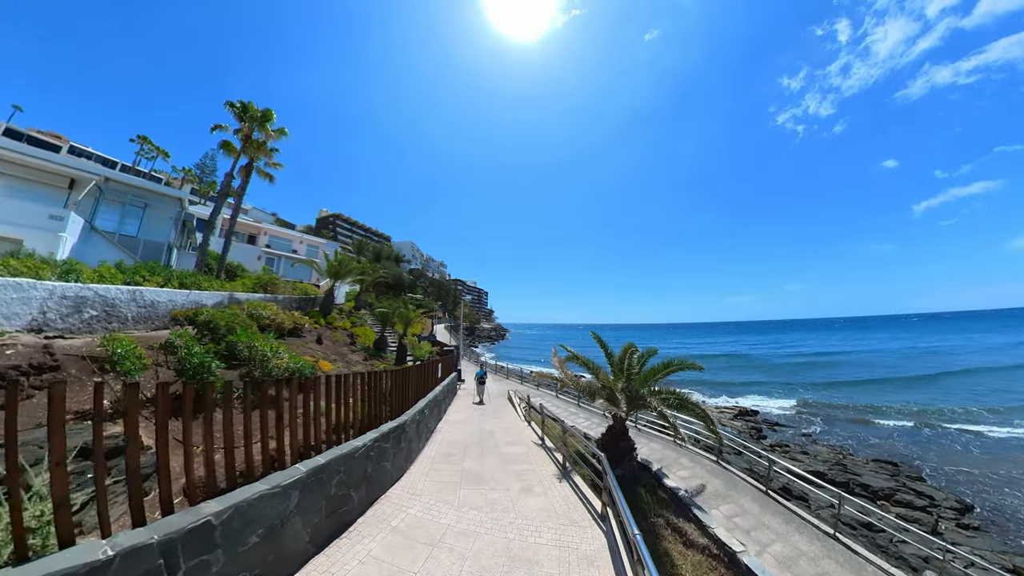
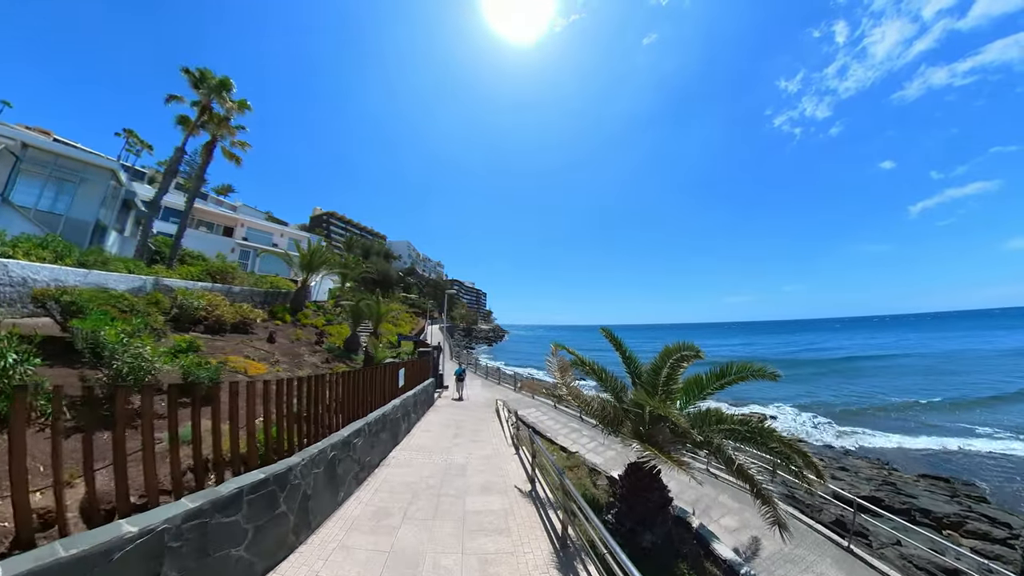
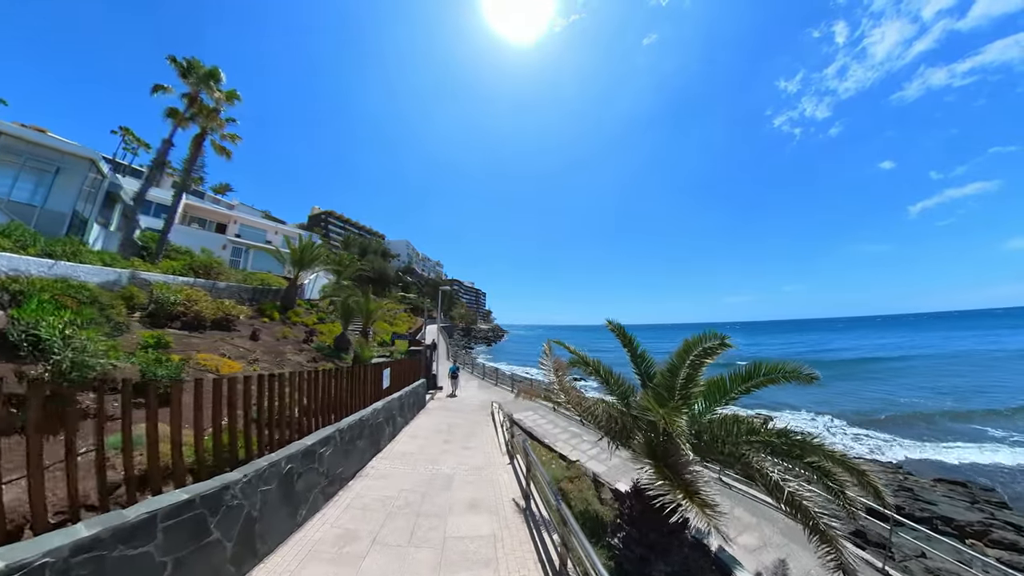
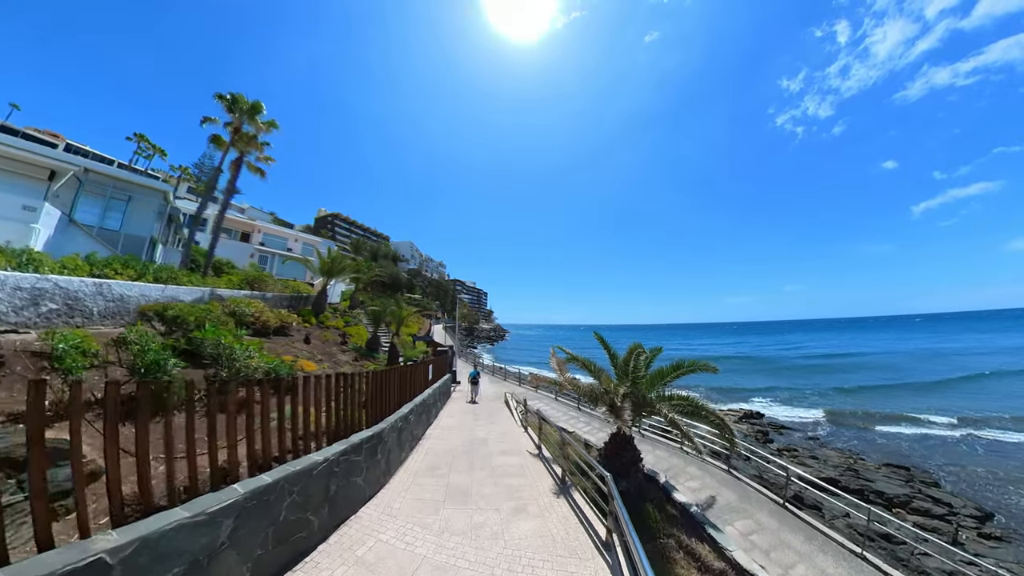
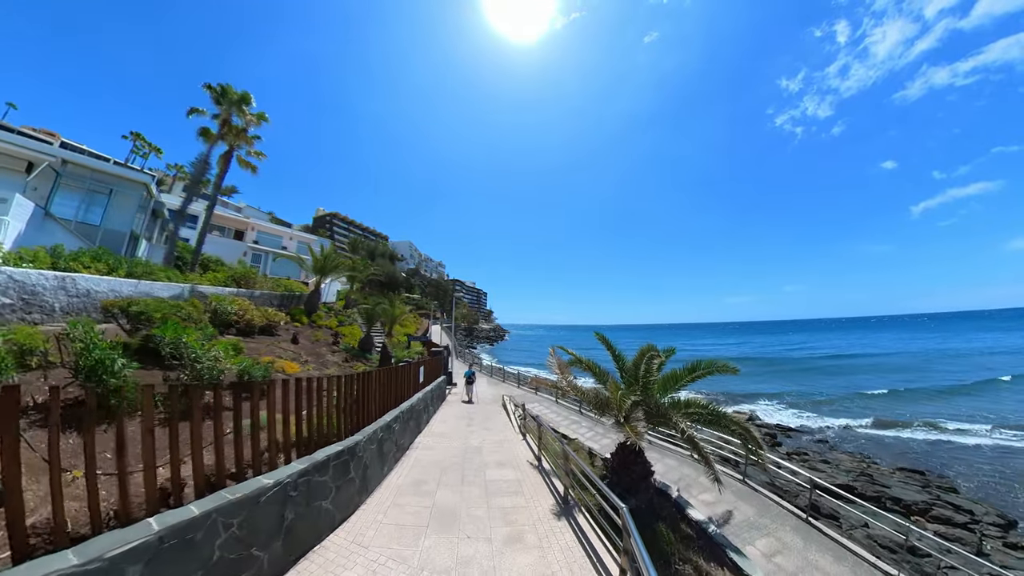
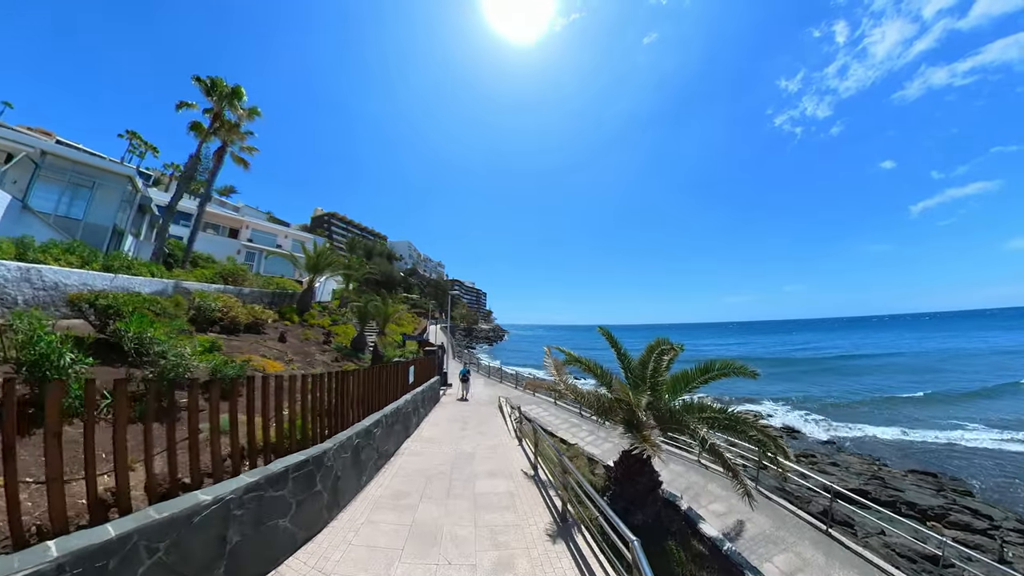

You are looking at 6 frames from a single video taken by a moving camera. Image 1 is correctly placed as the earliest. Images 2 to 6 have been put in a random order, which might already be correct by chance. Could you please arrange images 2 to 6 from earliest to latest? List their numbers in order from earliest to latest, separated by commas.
4, 5, 6, 2, 3
